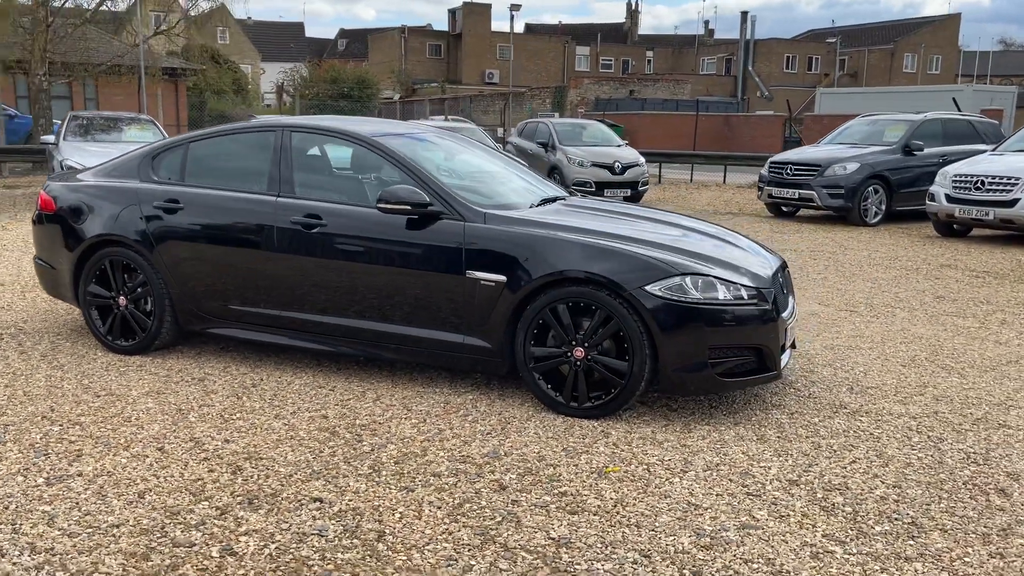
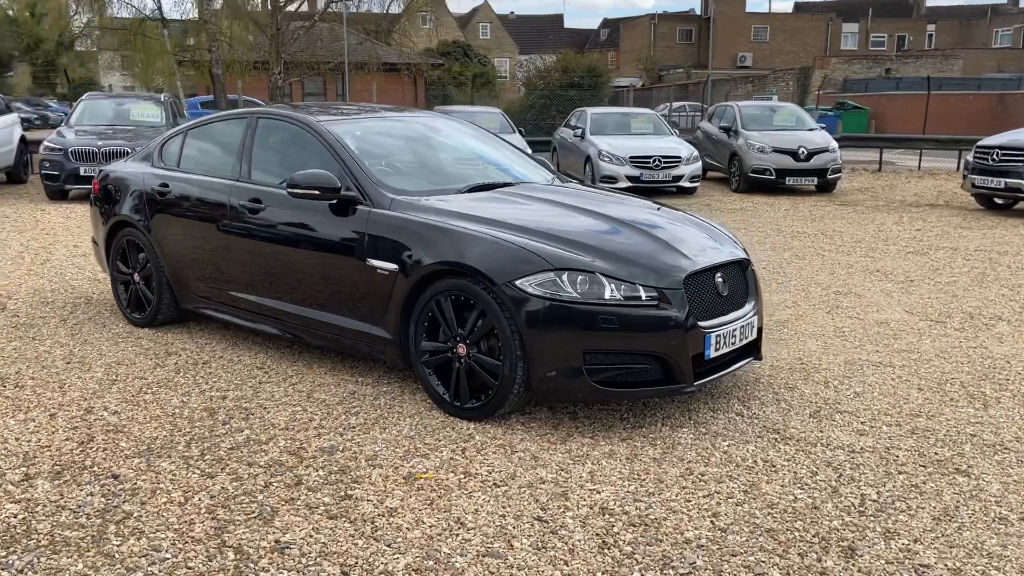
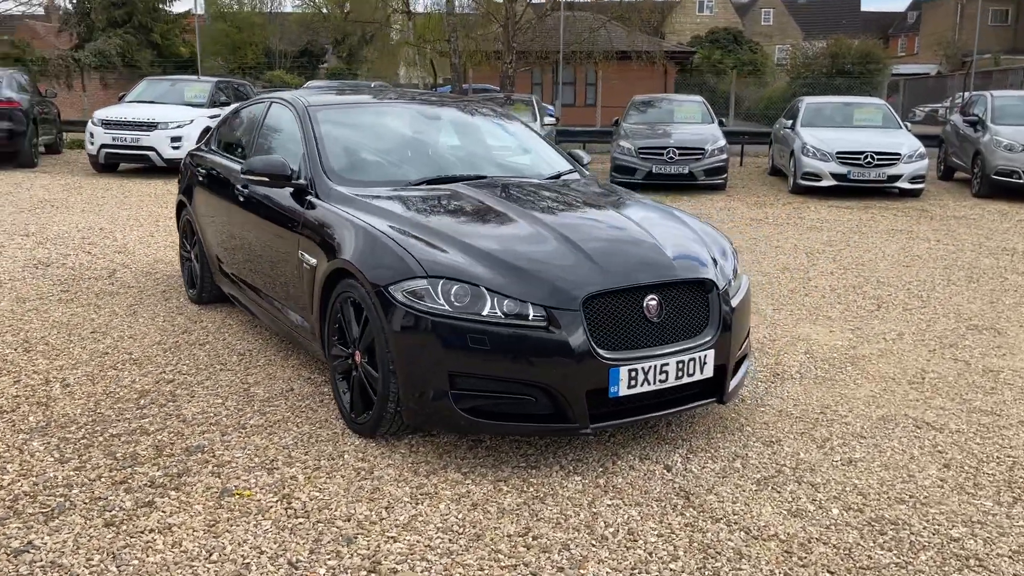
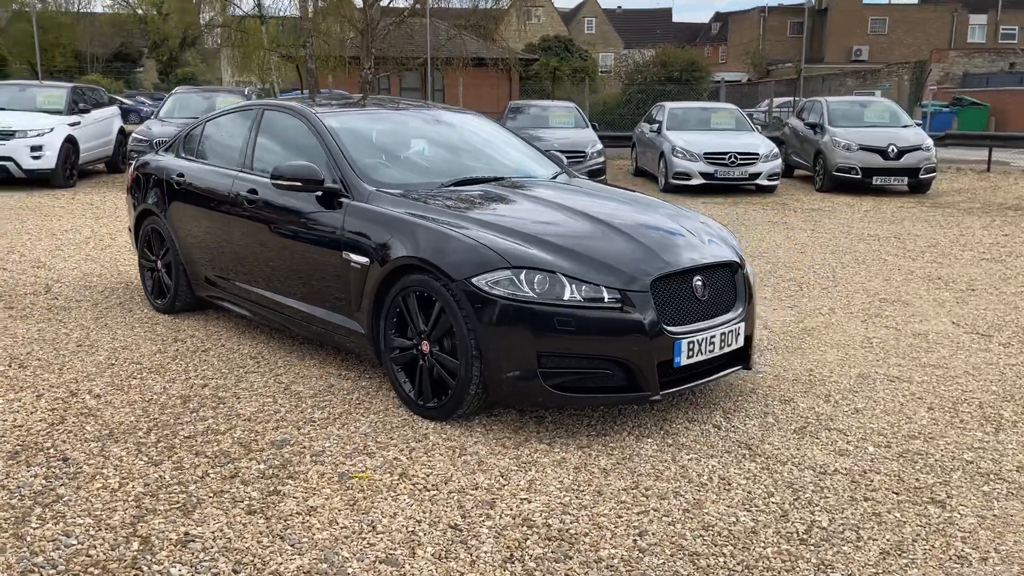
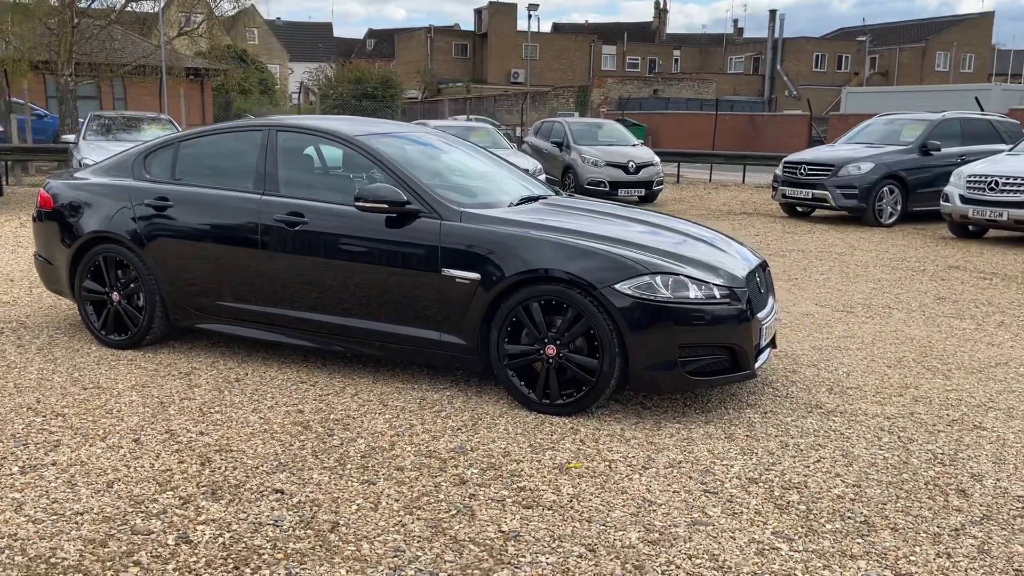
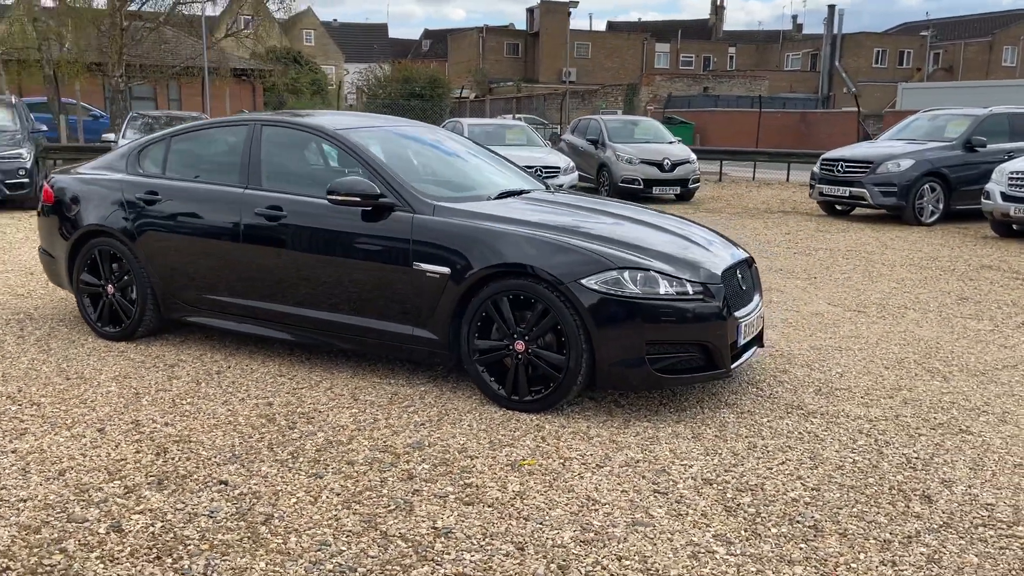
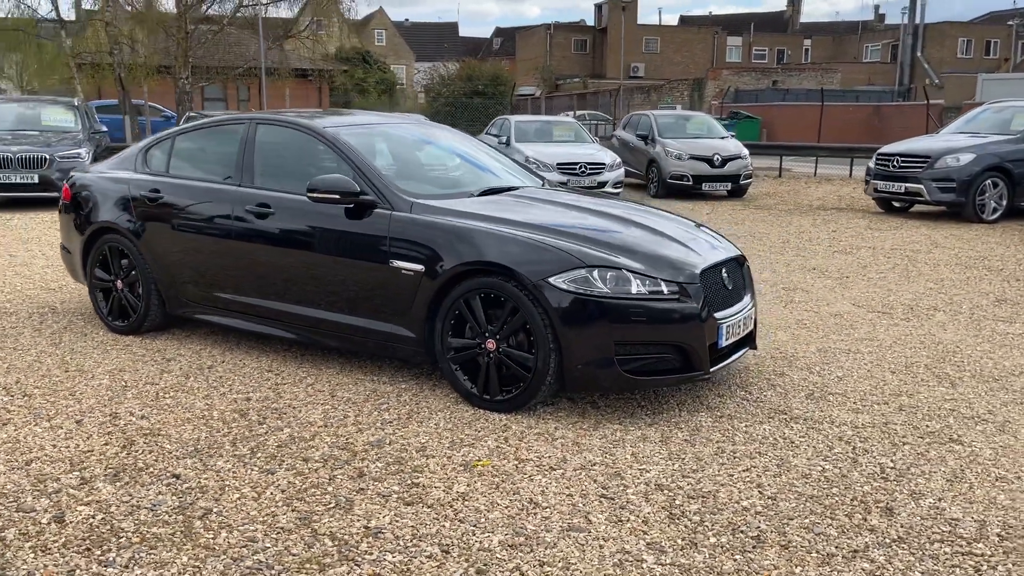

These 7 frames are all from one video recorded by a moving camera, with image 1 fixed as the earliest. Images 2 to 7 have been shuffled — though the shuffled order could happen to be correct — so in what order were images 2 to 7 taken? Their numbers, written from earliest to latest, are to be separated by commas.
5, 6, 7, 2, 4, 3
